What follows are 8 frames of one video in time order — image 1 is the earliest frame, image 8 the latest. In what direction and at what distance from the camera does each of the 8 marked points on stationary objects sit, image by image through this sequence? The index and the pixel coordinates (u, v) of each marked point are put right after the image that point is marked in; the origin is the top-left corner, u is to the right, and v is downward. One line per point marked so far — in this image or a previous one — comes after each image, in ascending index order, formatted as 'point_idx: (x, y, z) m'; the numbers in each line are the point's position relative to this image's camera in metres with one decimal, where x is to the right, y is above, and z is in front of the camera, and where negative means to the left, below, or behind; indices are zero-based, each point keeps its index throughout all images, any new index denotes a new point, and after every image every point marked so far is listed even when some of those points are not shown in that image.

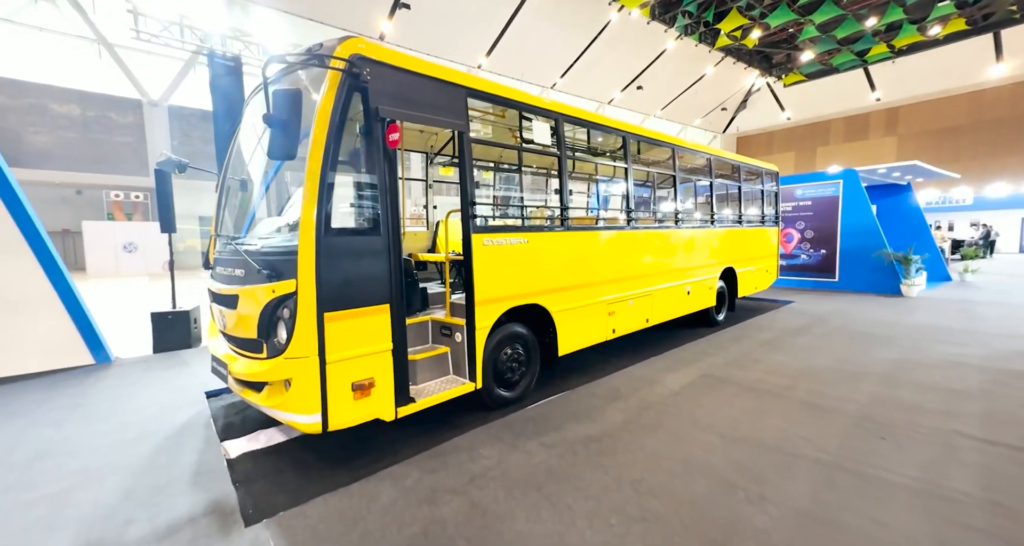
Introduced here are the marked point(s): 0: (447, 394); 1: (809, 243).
0: (-0.5, -1.0, +3.3) m
1: (+7.8, +0.8, +11.2) m
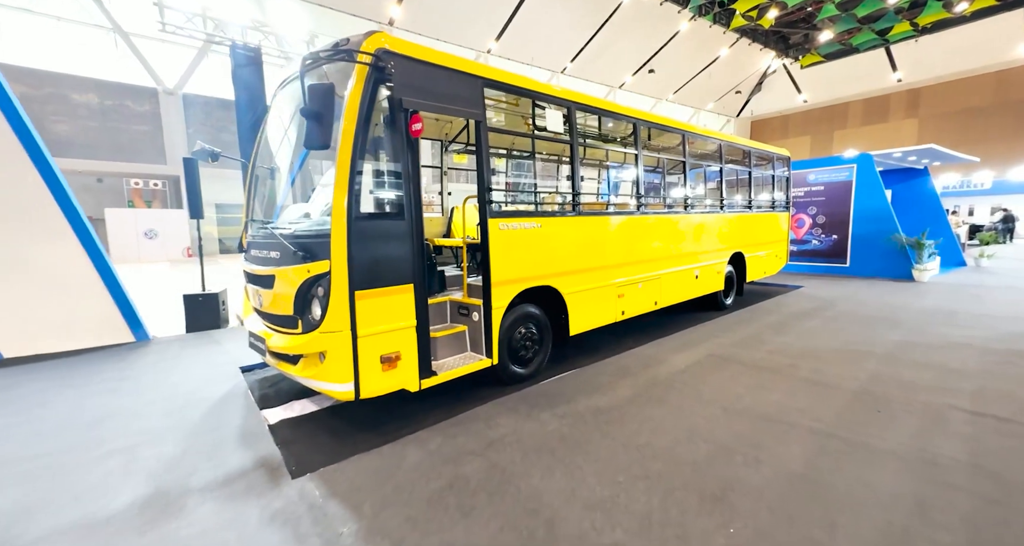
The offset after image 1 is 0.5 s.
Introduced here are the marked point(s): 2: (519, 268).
0: (-0.4, -0.8, +3.6) m
1: (+8.1, +1.2, +11.2) m
2: (+0.1, 0.0, +4.0) m
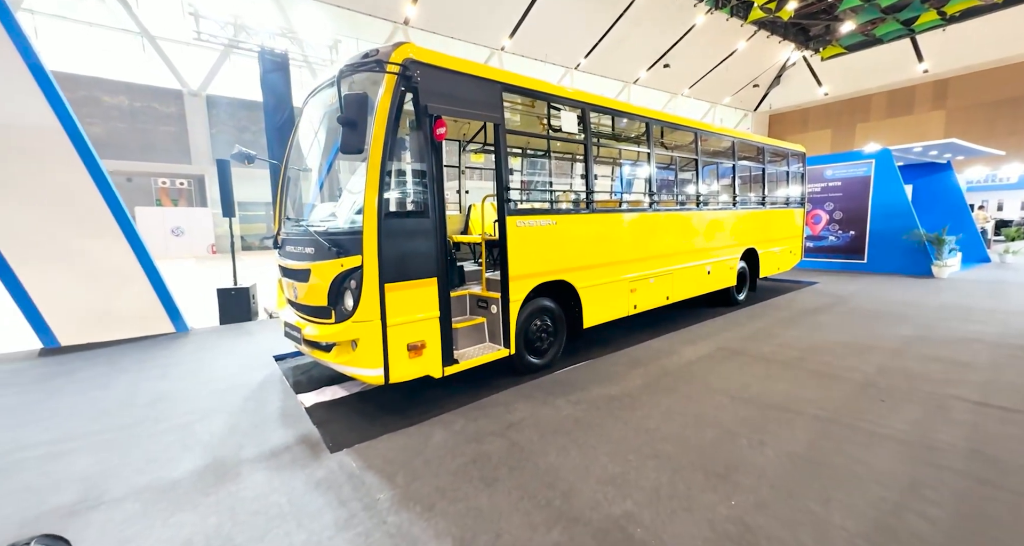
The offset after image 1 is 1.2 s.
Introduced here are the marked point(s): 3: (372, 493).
0: (-0.2, -0.8, +3.8) m
1: (+8.5, +1.3, +11.1) m
2: (+0.2, +0.1, +4.2) m
3: (-0.8, -1.2, +2.4) m
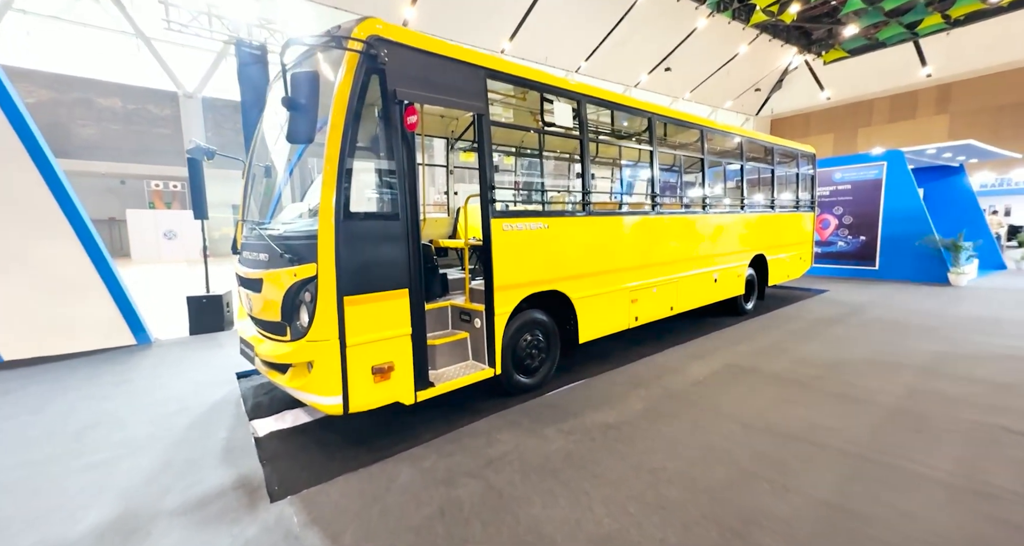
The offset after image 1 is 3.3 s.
0: (-0.4, -0.8, +3.4) m
1: (+8.4, +1.1, +10.6) m
2: (+0.1, 0.0, +3.8) m
3: (-0.9, -1.3, +1.9) m
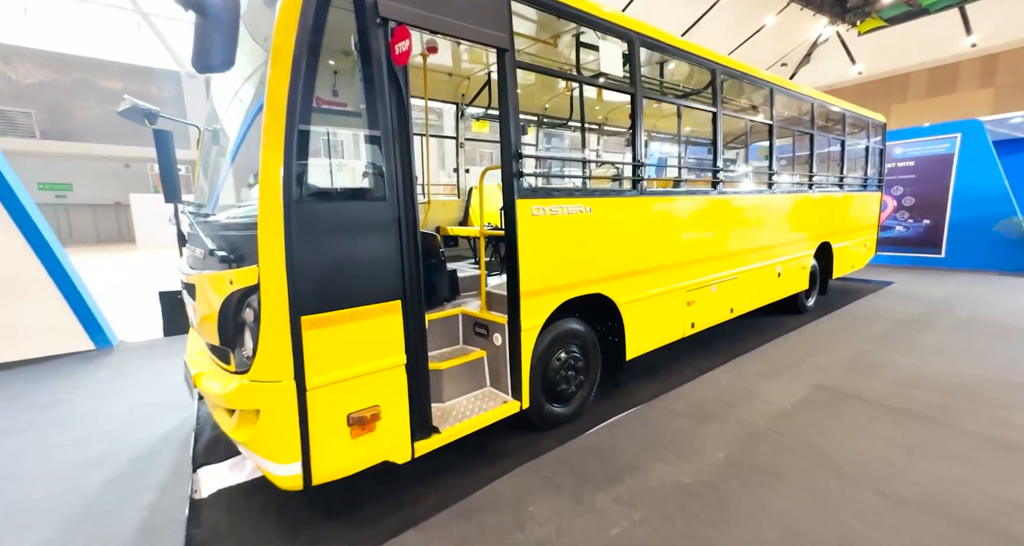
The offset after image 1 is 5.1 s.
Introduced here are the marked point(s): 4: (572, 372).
0: (-0.2, -0.8, +2.5) m
1: (+8.8, +1.4, +9.4) m
2: (+0.3, 0.0, +2.8) m
3: (-0.8, -1.4, +1.0) m
4: (+0.4, -0.7, +3.1) m
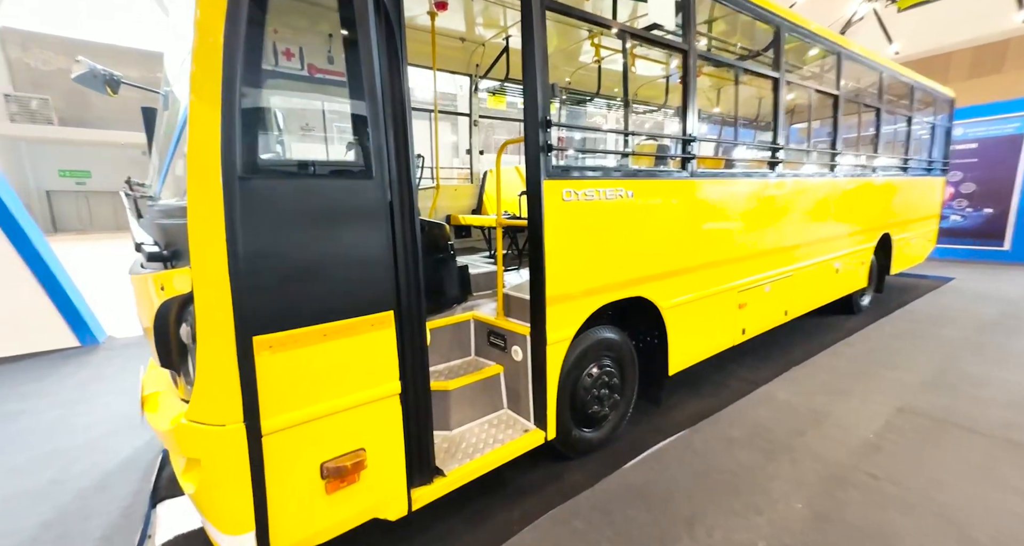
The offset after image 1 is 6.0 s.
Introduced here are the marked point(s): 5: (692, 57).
0: (-0.1, -0.9, +2.0) m
1: (+9.1, +1.5, +8.5) m
2: (+0.4, 0.0, +2.3) m
3: (-0.7, -1.4, +0.6) m
4: (+0.6, -0.7, +2.6) m
5: (+1.1, +1.4, +2.7) m
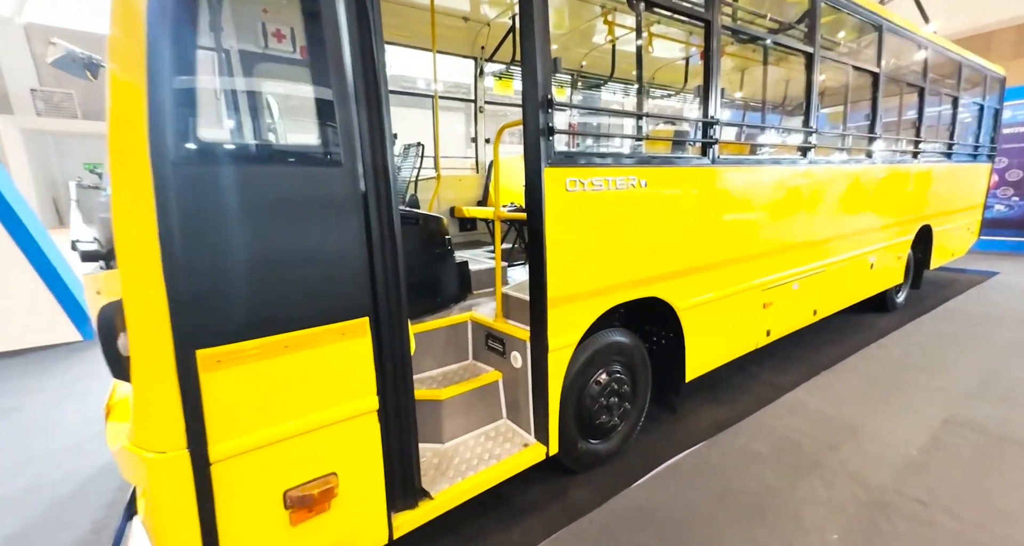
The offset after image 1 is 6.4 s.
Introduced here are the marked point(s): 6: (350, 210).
0: (-0.1, -0.8, +1.8) m
1: (+9.4, +1.6, +8.0) m
2: (+0.4, 0.0, +2.1) m
3: (-0.8, -1.4, +0.4) m
4: (+0.6, -0.7, +2.4) m
5: (+1.1, +1.4, +2.4) m
6: (-0.5, +0.2, +1.4) m
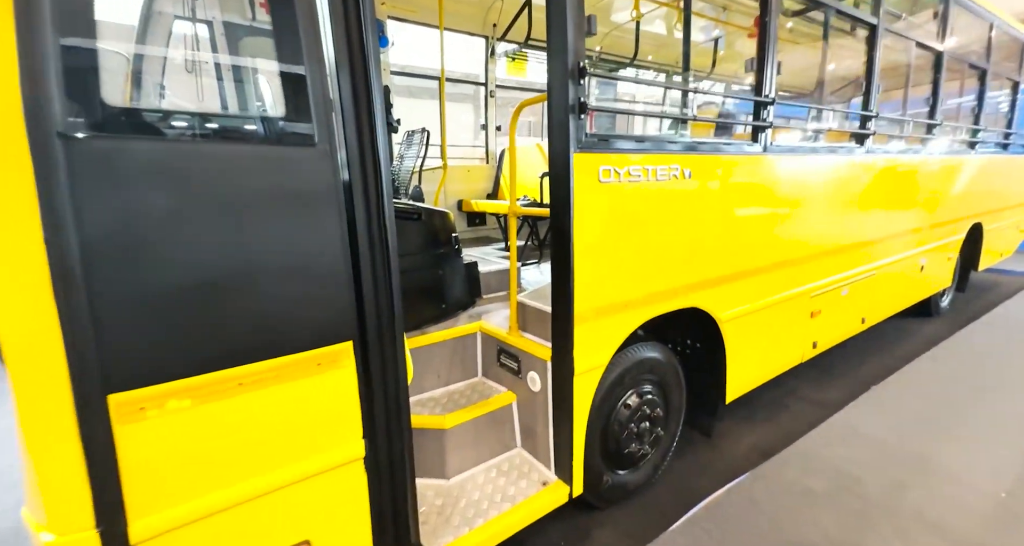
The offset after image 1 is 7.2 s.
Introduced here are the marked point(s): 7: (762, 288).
0: (0.0, -0.9, +1.5) m
1: (+9.6, +1.6, +7.4) m
2: (+0.5, 0.0, +1.7) m
3: (-0.7, -1.5, +0.1) m
4: (+0.6, -0.7, +2.1) m
5: (+1.2, +1.3, +2.0) m
6: (-0.5, +0.2, +1.1) m
7: (+1.4, -0.1, +2.3) m
